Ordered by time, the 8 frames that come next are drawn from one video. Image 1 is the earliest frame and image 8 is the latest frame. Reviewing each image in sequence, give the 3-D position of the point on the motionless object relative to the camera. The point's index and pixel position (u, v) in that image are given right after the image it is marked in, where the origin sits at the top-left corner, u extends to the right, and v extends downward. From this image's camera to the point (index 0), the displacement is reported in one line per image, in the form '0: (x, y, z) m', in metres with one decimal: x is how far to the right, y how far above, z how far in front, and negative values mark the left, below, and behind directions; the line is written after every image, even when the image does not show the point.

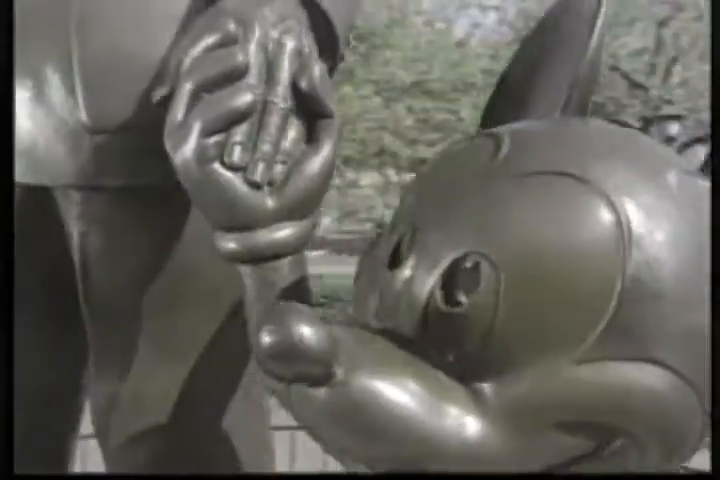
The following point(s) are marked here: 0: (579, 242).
0: (+0.2, 0.0, +0.5) m
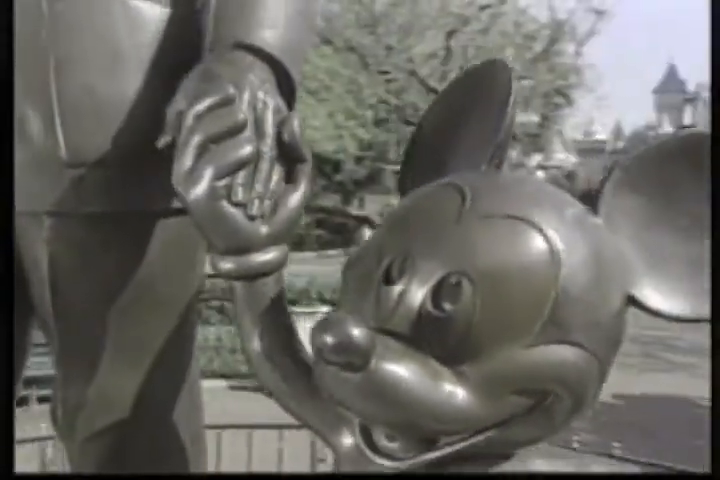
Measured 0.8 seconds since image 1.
0: (+0.2, 0.0, +0.7) m
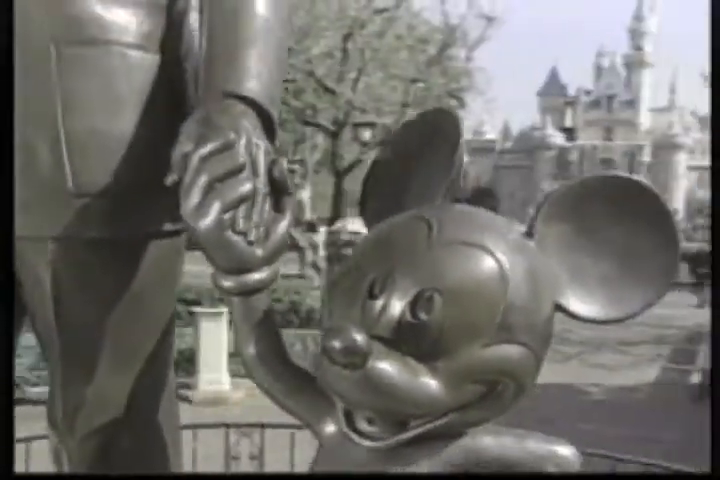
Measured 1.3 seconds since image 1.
0: (+0.1, 0.0, +0.9) m
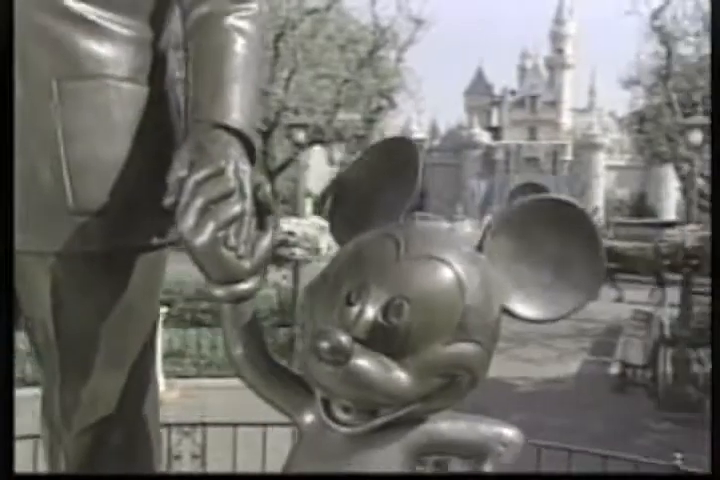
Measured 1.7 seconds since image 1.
0: (+0.1, -0.1, +1.1) m
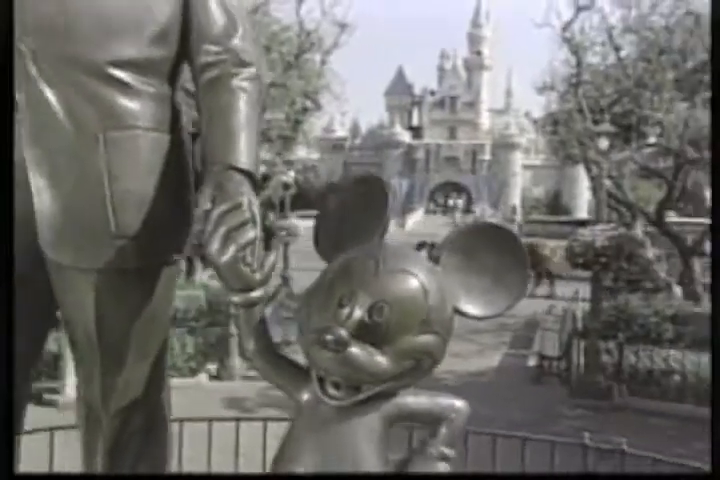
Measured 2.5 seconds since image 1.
0: (+0.1, -0.1, +1.4) m
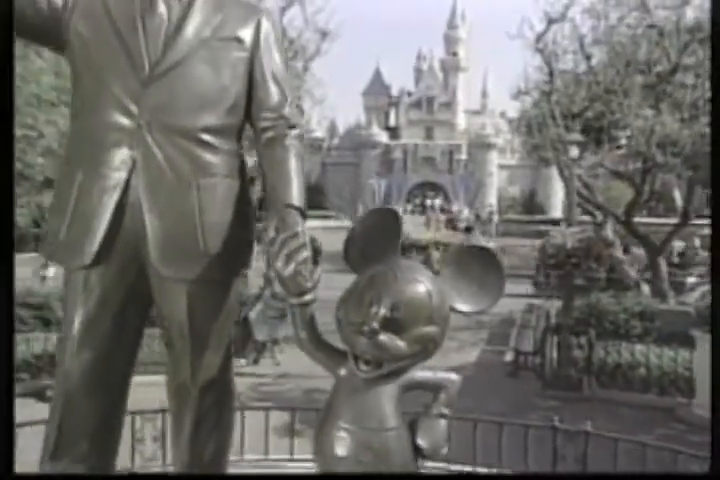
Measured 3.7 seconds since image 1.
0: (+0.1, -0.1, +1.9) m
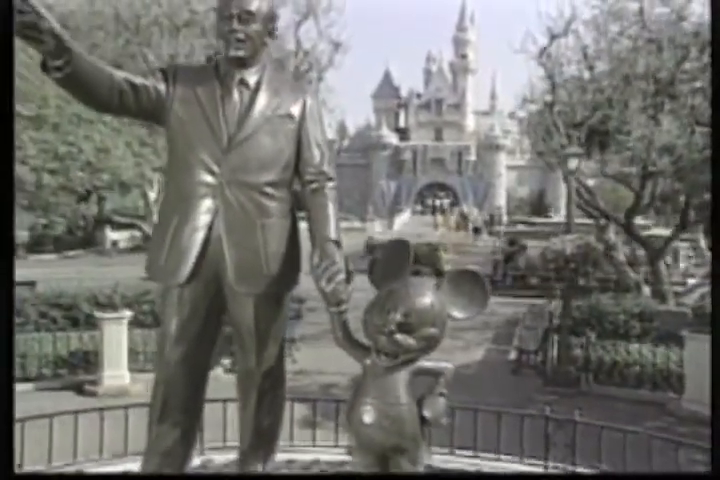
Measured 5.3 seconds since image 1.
0: (+0.2, -0.2, +2.6) m
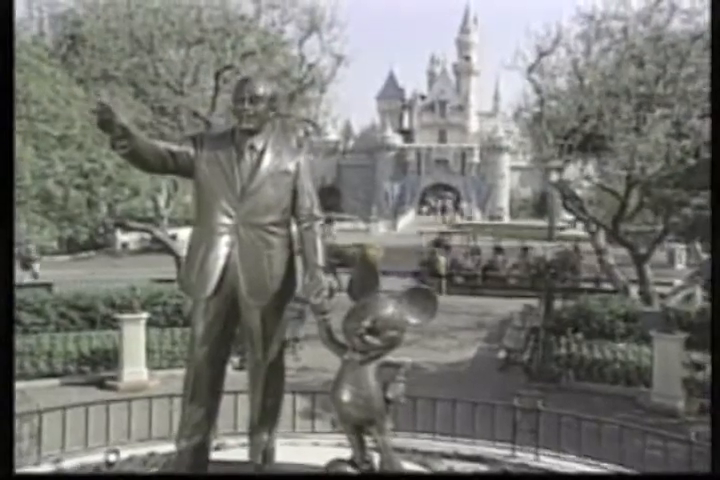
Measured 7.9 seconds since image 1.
0: (+0.1, -0.3, +3.5) m
